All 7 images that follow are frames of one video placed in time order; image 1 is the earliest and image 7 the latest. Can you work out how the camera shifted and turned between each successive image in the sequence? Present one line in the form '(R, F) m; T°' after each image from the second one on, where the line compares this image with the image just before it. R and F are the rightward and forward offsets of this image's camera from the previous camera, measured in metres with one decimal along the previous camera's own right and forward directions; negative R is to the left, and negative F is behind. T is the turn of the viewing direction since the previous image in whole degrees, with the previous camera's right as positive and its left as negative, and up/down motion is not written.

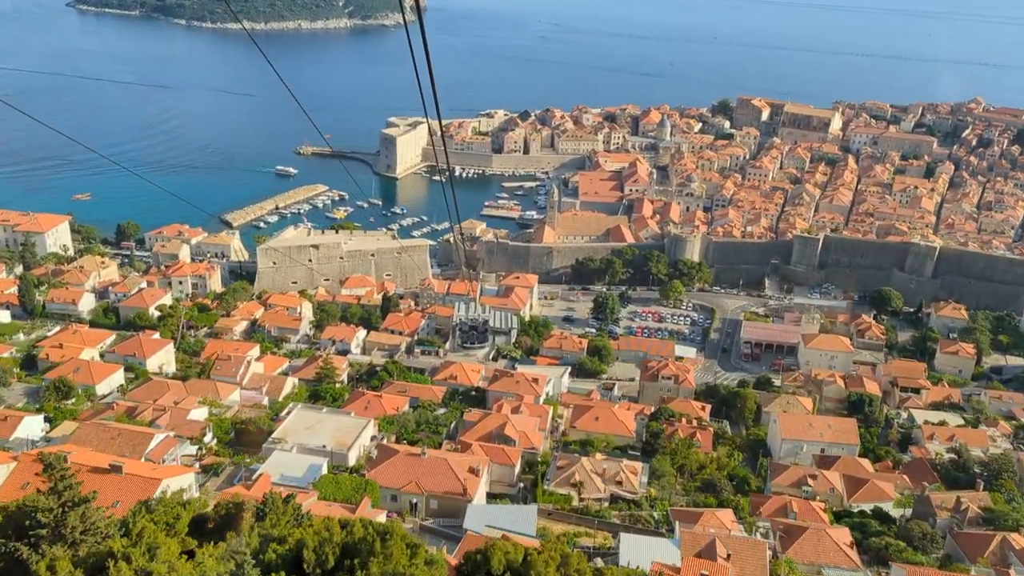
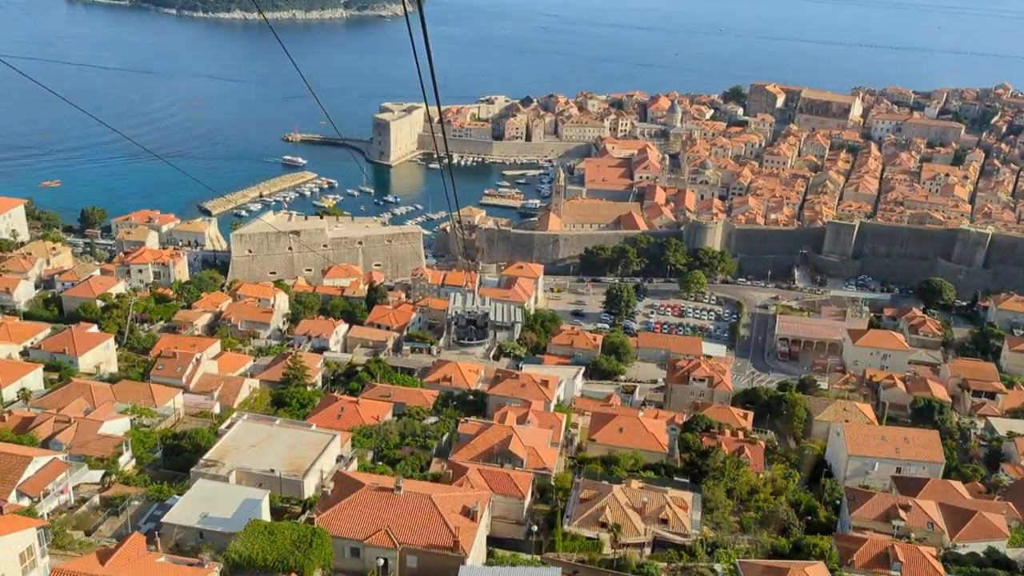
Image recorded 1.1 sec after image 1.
(-0.1, +3.0) m; 0°
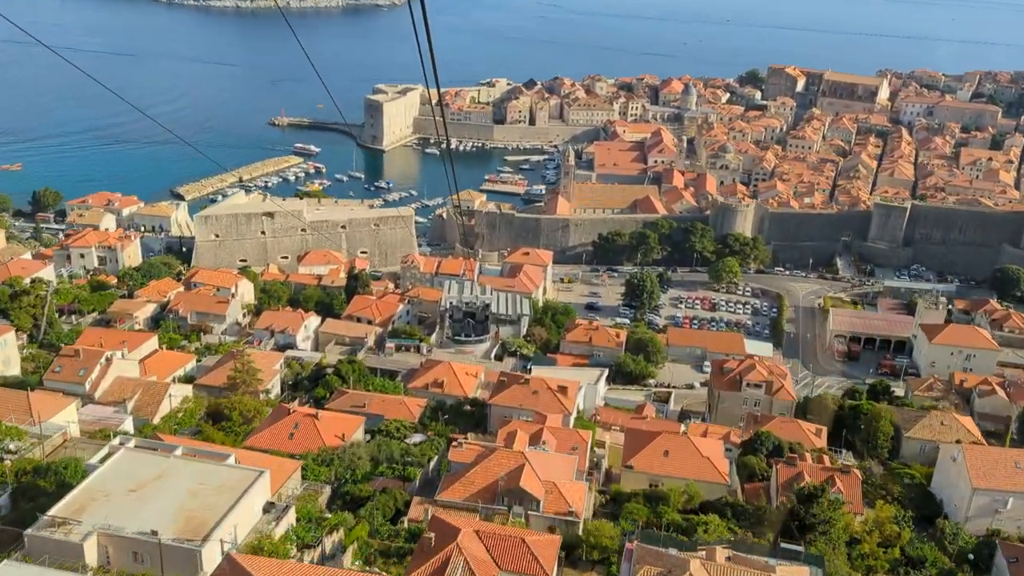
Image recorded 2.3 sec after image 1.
(-0.1, +3.4) m; 0°
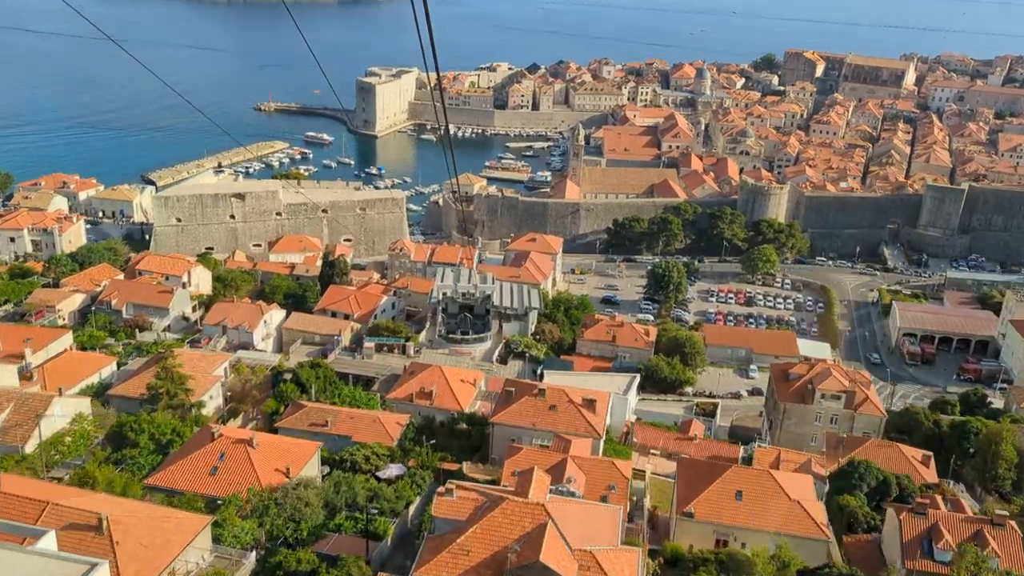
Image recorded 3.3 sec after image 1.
(-0.1, +3.0) m; 0°
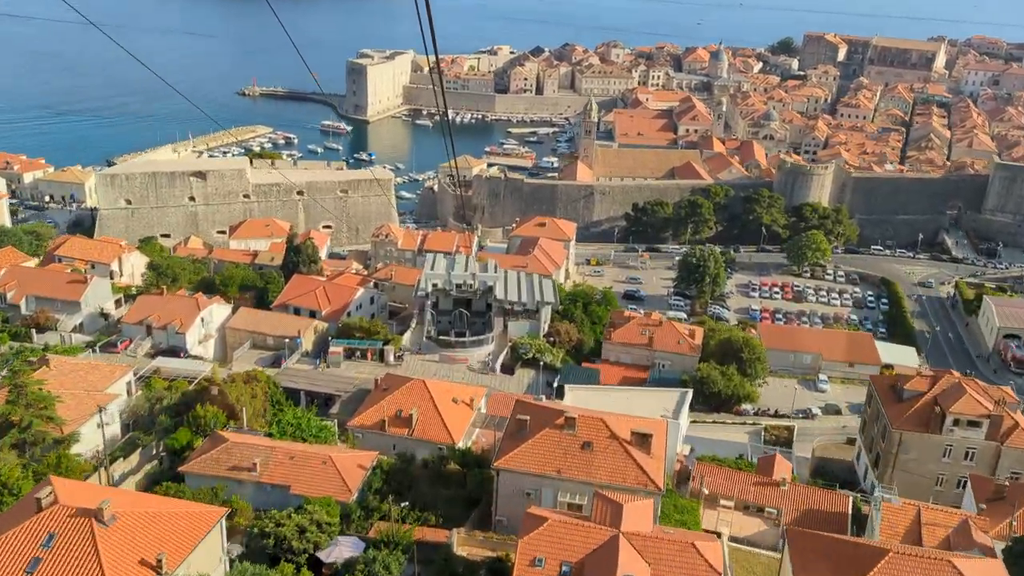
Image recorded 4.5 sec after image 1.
(-0.1, +2.9) m; 0°
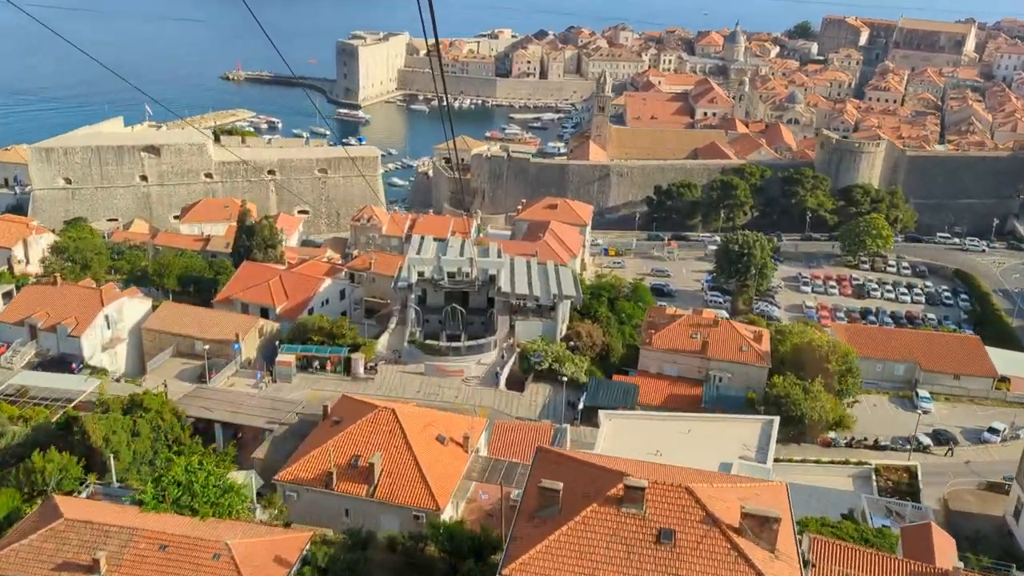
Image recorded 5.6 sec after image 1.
(-0.1, +2.6) m; 0°
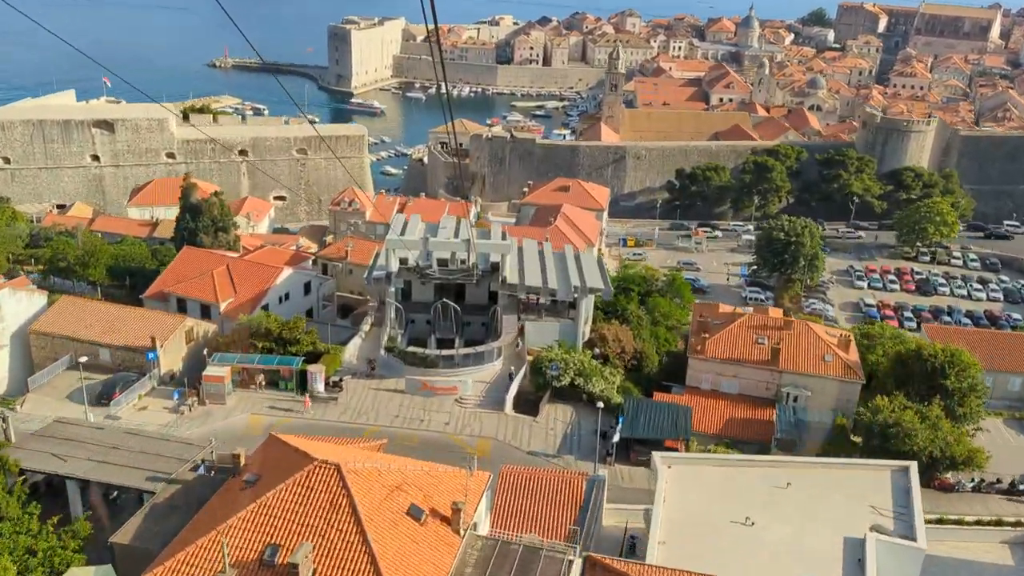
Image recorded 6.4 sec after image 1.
(-0.1, +2.0) m; 0°
